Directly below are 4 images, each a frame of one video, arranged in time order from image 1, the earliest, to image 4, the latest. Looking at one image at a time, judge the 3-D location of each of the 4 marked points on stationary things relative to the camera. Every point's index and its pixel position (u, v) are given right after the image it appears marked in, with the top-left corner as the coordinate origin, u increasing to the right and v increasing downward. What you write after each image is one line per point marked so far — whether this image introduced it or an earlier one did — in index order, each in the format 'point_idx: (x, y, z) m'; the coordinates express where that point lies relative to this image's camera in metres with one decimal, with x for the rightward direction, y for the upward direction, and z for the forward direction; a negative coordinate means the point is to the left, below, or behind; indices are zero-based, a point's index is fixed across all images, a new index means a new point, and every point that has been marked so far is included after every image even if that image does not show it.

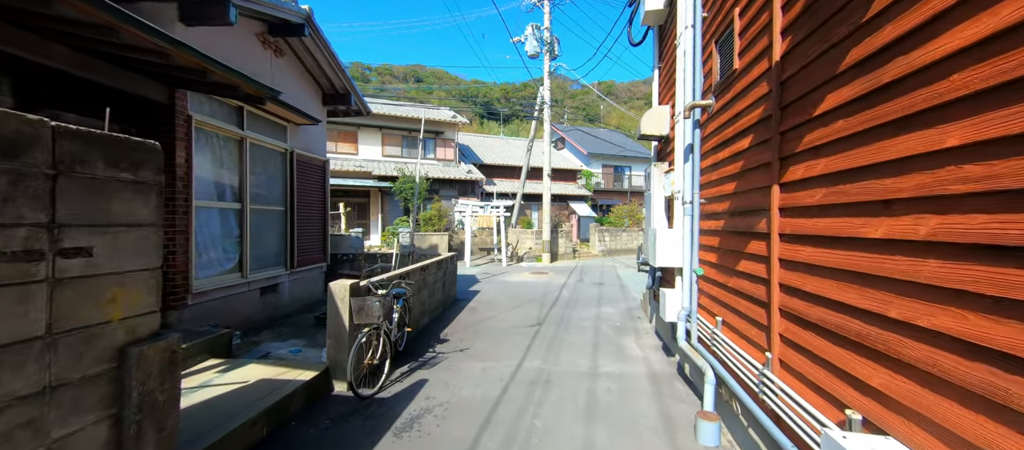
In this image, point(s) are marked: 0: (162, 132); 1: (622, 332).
0: (-3.5, +0.9, +4.1) m
1: (+1.5, -1.5, +5.8) m
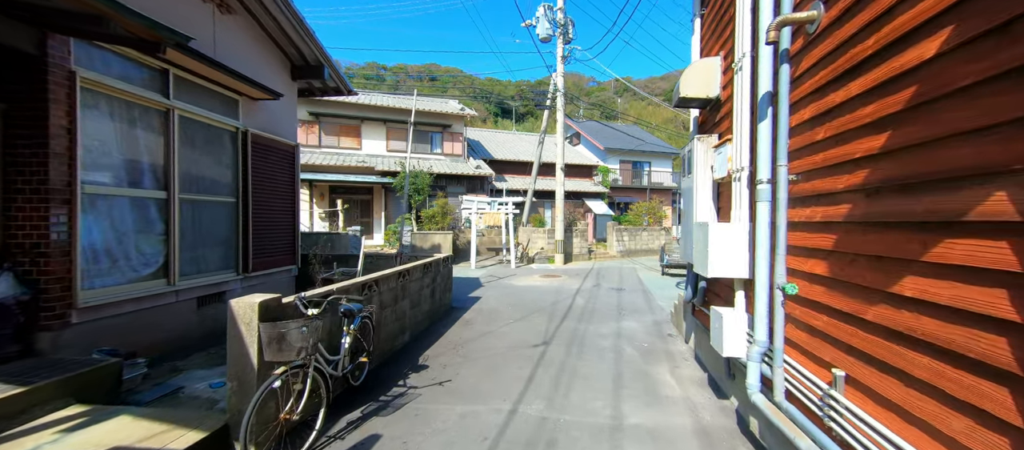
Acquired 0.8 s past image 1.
0: (-3.6, +1.0, +3.0) m
1: (+1.5, -1.5, +4.5) m
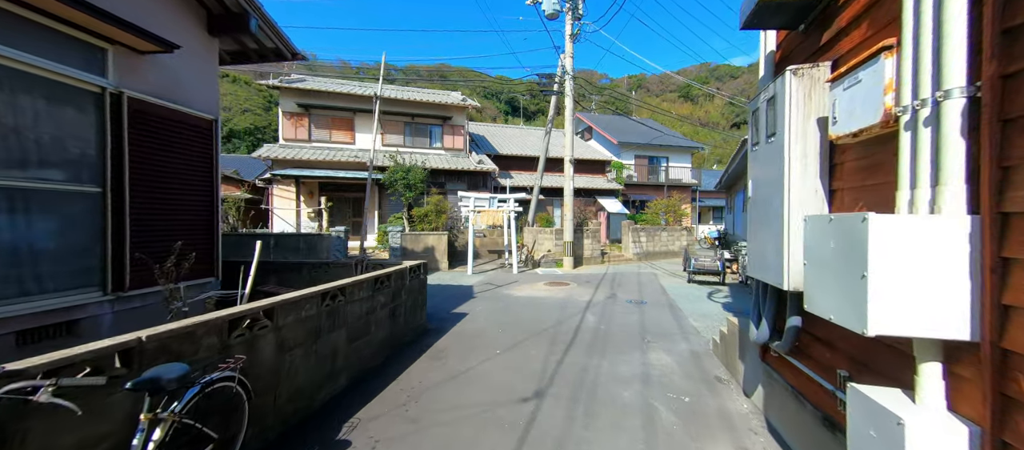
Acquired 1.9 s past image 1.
0: (-3.8, +1.0, +1.6) m
1: (+1.3, -1.4, +3.0) m
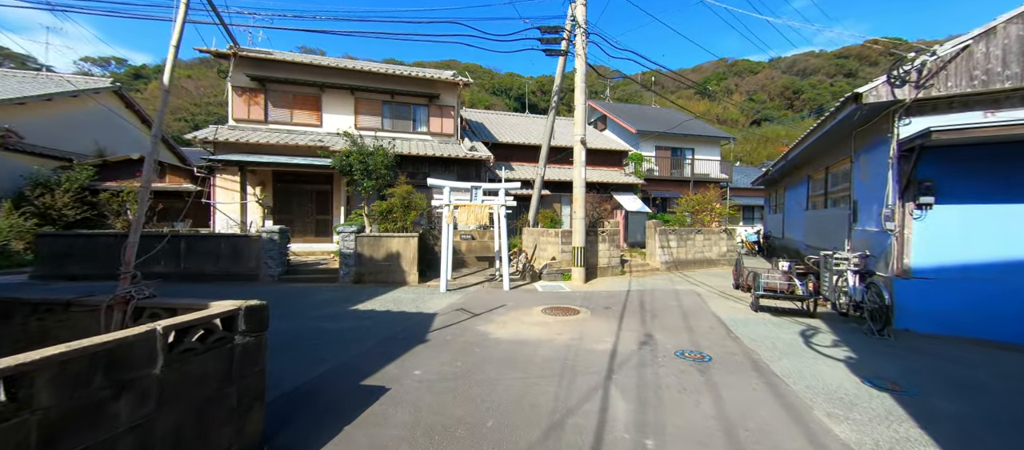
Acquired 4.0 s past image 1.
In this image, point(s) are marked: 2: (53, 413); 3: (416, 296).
0: (-4.2, +1.0, -1.3) m
1: (+0.9, -1.4, -0.1) m
2: (-1.7, -0.7, +1.5) m
3: (-1.8, -1.4, +7.9) m
